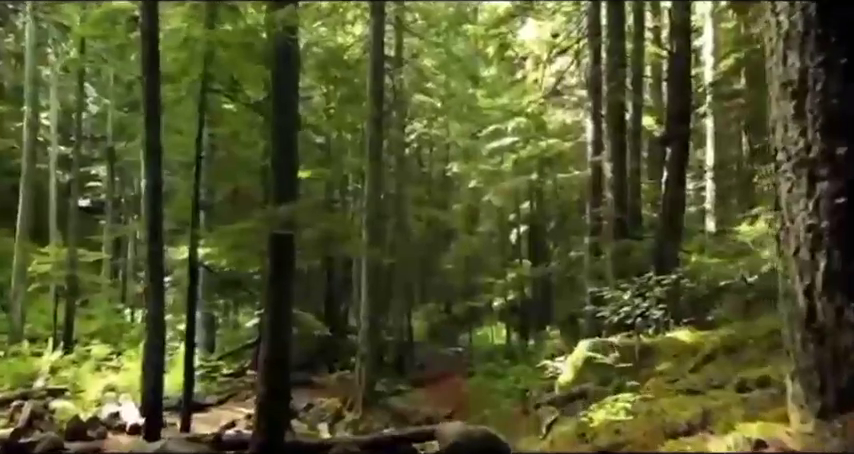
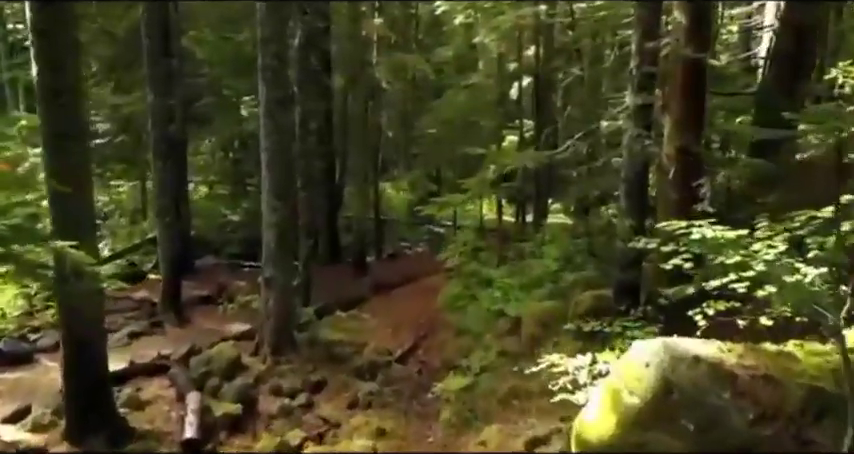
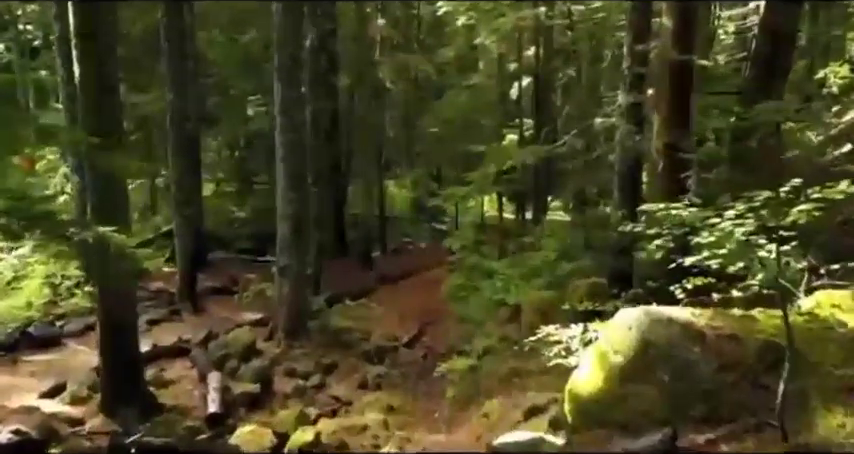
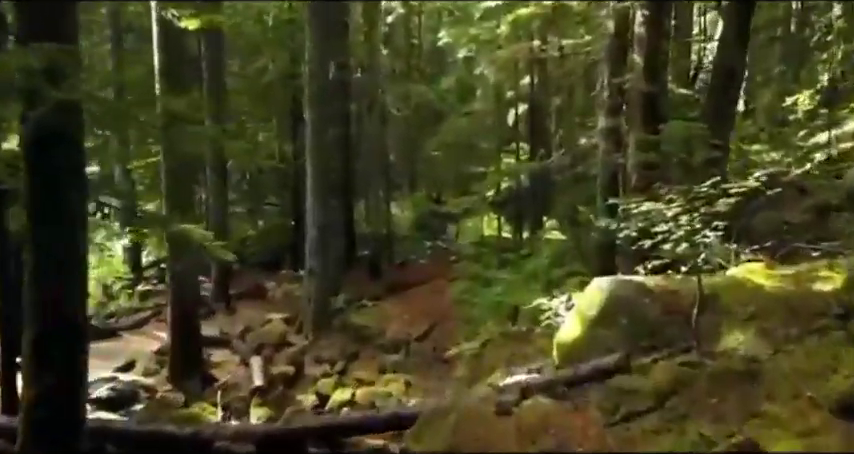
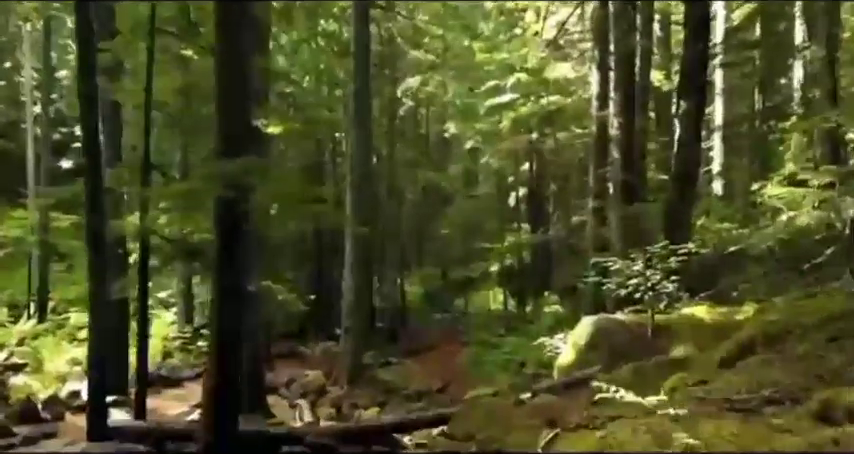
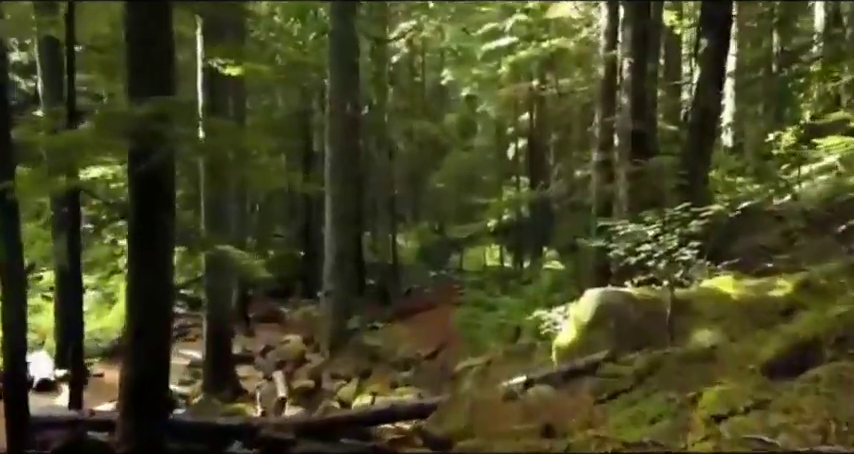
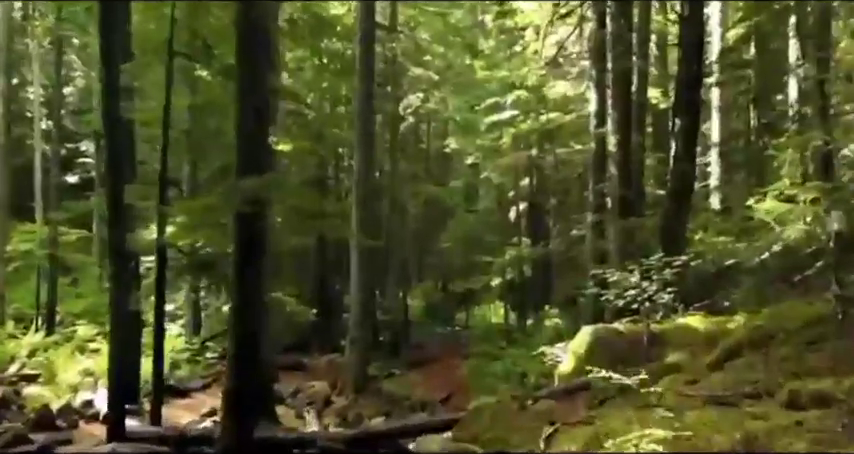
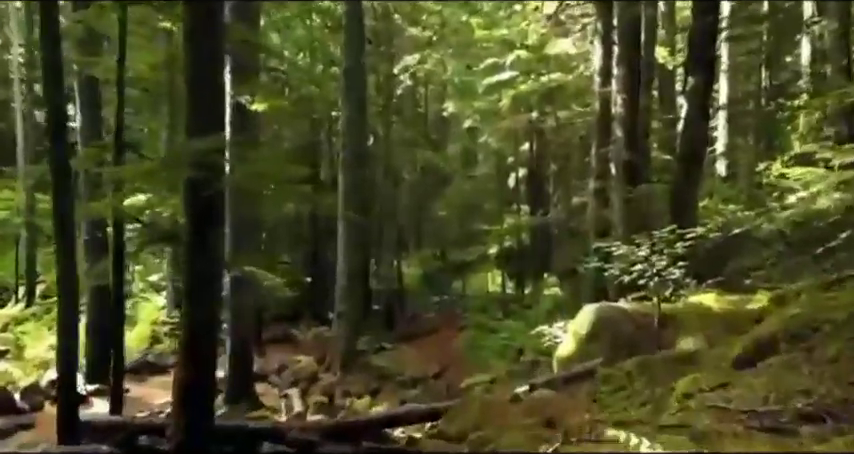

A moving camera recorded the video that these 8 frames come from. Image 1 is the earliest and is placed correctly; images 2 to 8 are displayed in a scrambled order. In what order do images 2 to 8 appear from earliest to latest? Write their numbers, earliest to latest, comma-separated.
7, 5, 8, 6, 4, 3, 2
